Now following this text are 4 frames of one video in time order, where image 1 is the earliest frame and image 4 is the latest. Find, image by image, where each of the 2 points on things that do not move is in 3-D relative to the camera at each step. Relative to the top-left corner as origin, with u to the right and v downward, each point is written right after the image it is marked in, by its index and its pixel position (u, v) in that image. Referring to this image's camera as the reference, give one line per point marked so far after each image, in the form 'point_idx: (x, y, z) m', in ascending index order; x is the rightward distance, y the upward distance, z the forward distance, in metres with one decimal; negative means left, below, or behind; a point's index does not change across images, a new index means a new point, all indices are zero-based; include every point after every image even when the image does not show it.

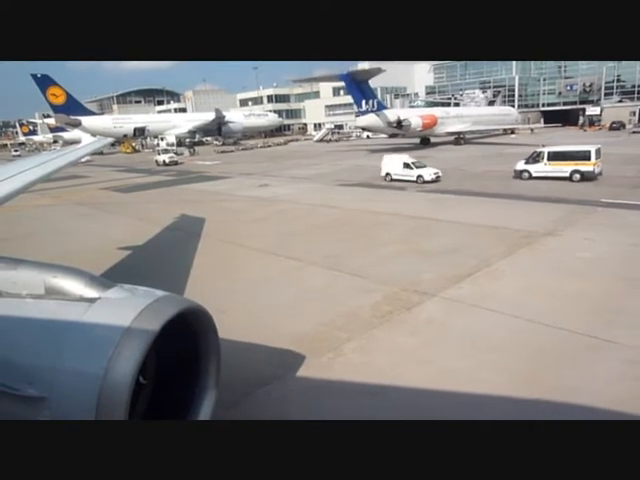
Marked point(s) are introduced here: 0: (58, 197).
0: (-10.2, +1.8, +19.6) m
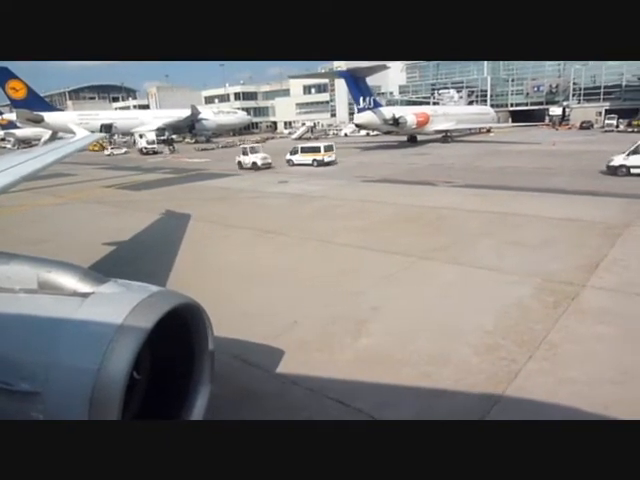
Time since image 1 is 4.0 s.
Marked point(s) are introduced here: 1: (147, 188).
0: (-9.8, +1.7, +18.5) m
1: (-7.0, +2.1, +19.6) m
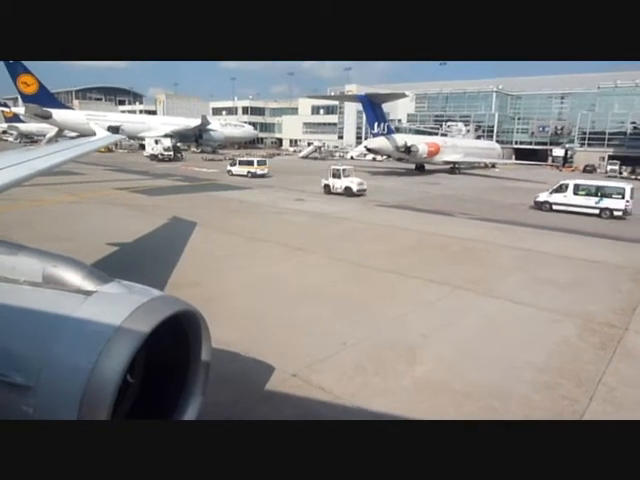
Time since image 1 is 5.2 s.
0: (-9.4, +1.7, +18.4) m
1: (-6.6, +1.9, +19.5) m
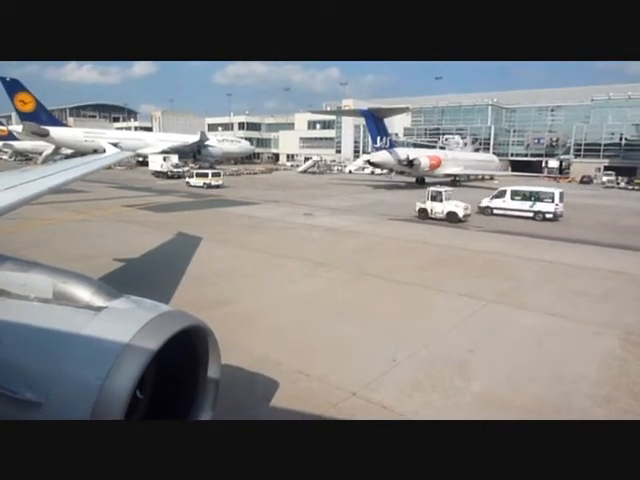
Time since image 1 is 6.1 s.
0: (-9.1, +1.1, +18.3) m
1: (-6.3, +1.2, +19.5) m
